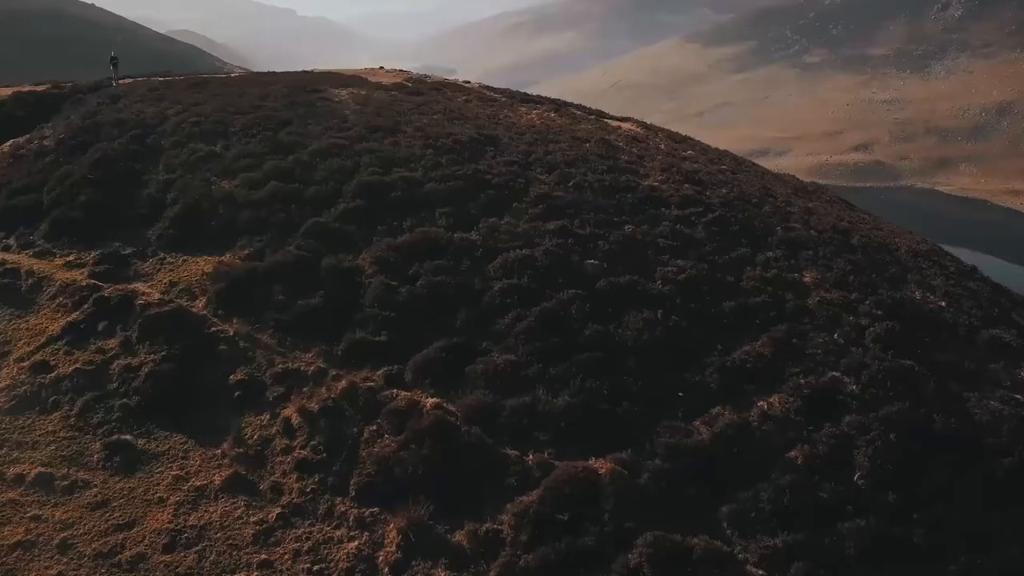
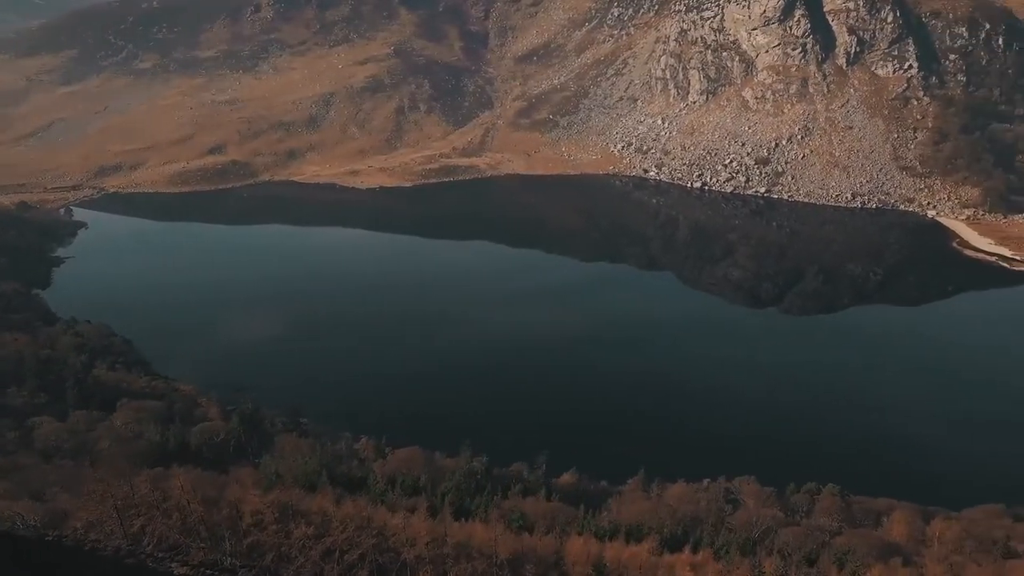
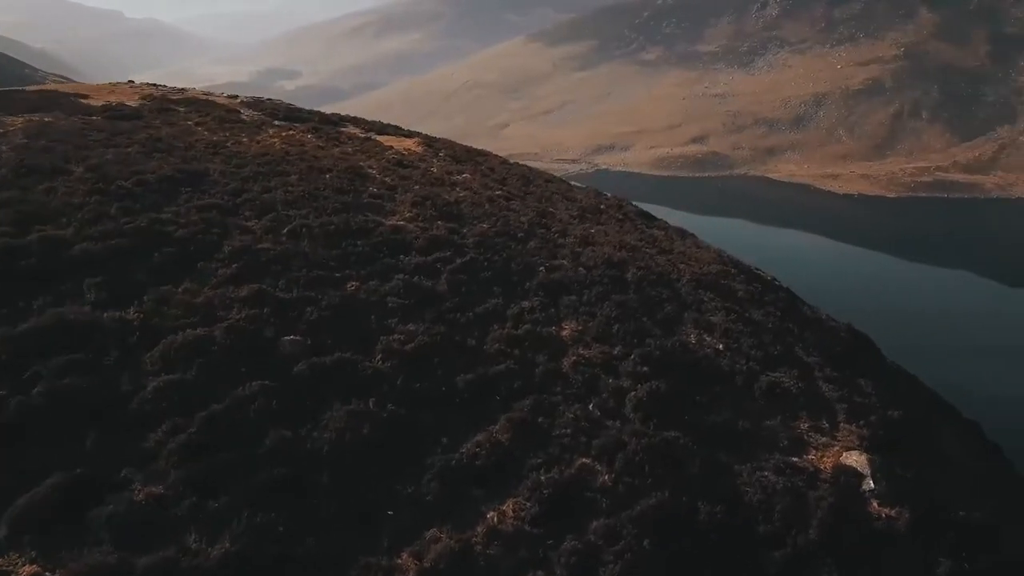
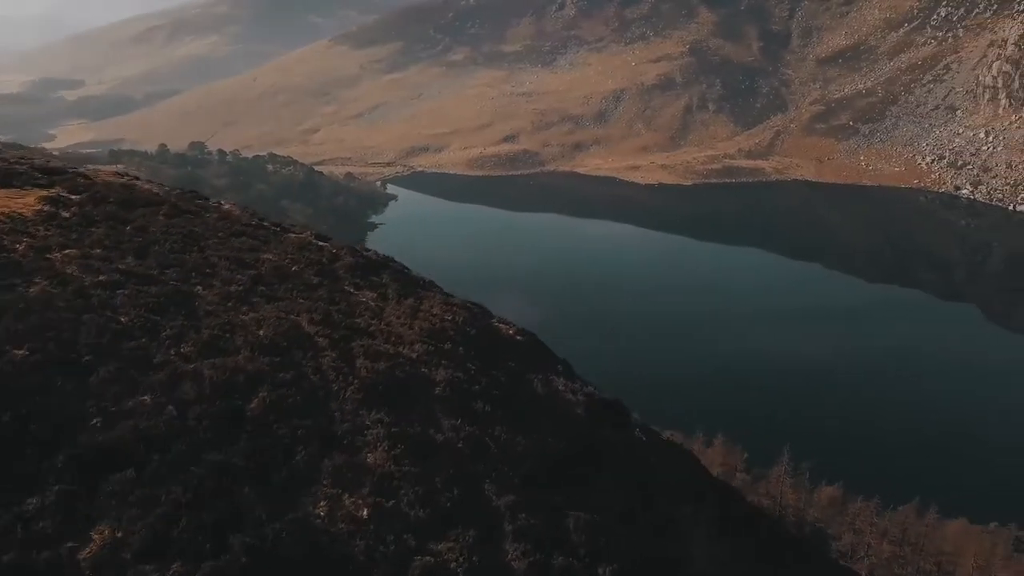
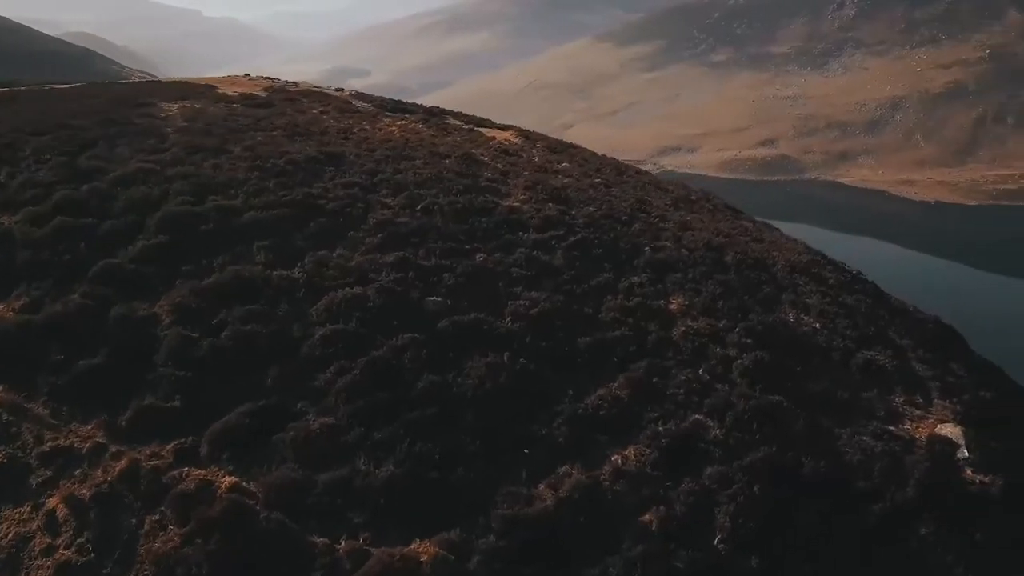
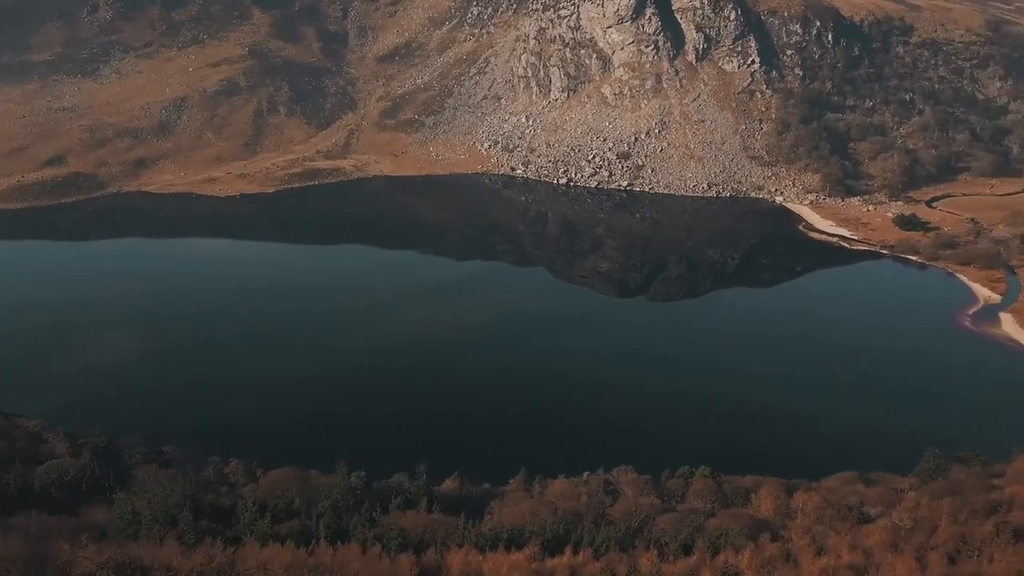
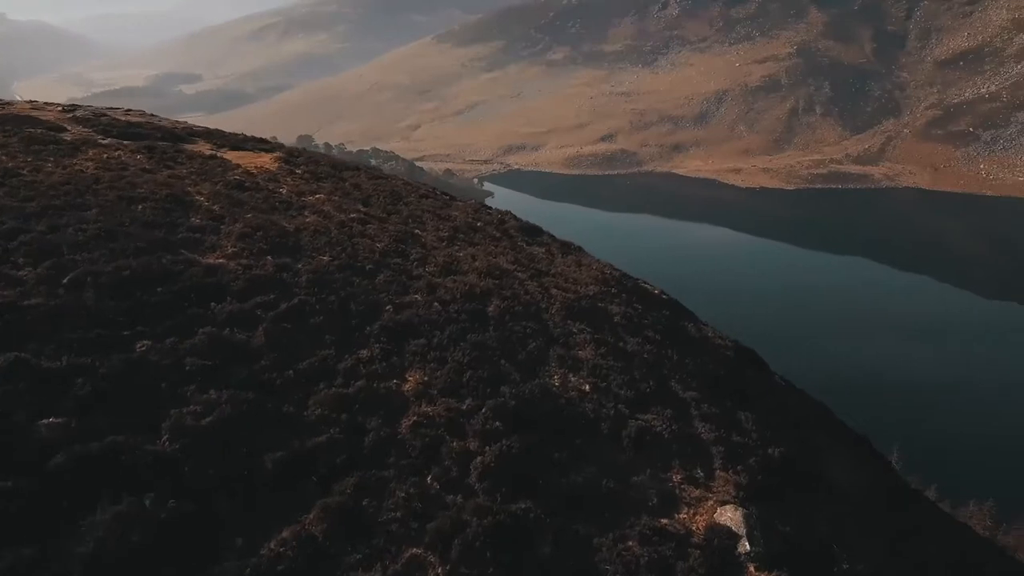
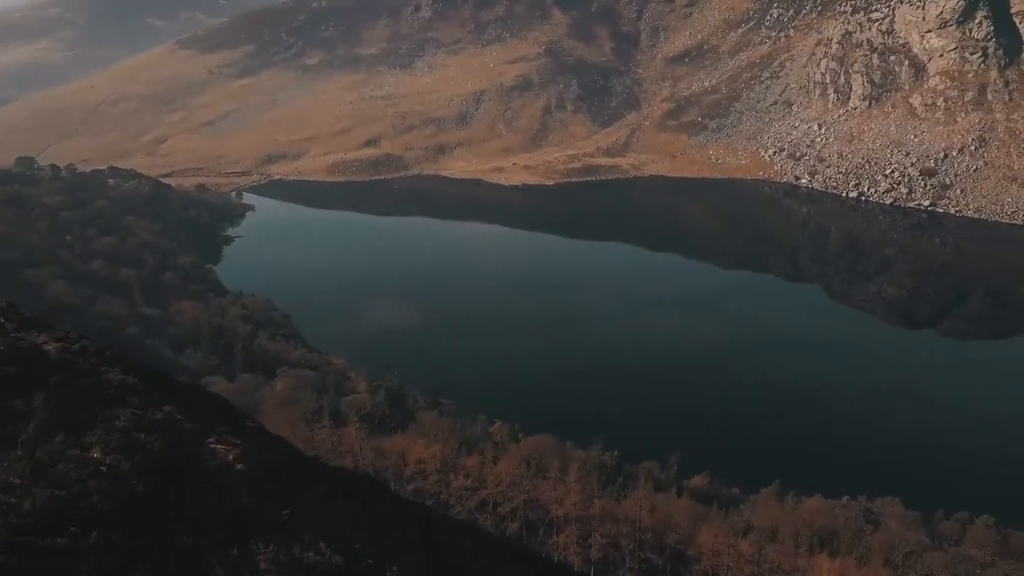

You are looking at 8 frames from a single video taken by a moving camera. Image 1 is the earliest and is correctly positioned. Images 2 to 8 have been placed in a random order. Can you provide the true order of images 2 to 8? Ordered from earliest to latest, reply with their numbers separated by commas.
5, 3, 7, 4, 8, 2, 6
